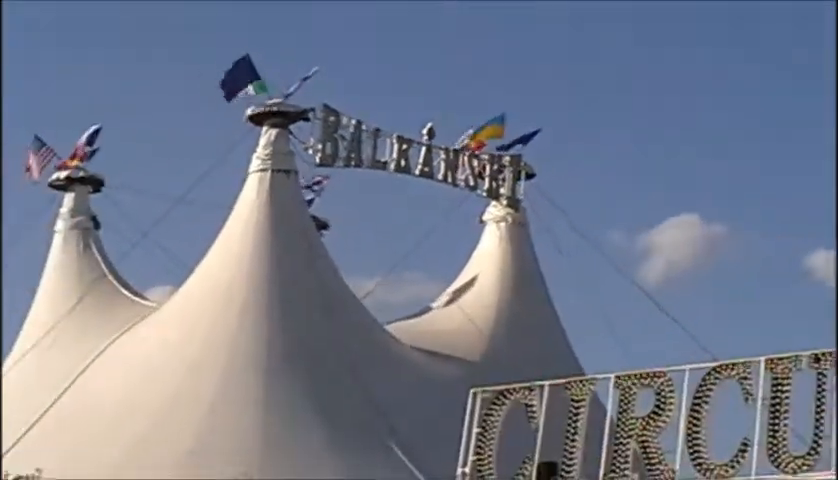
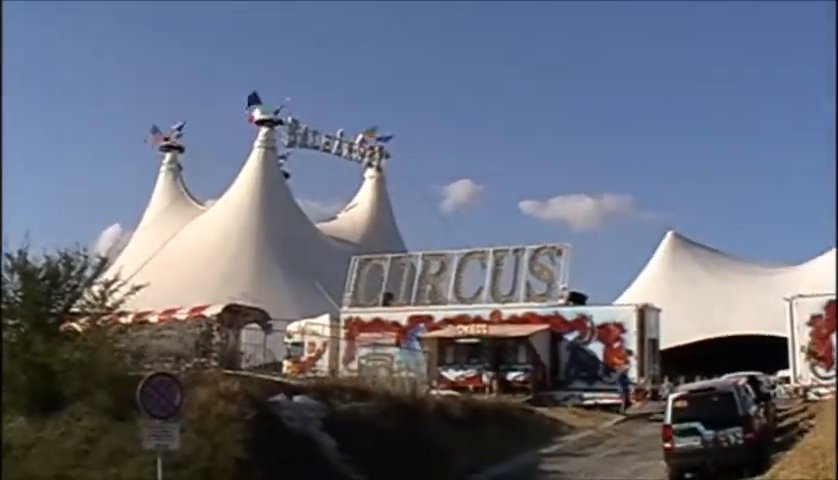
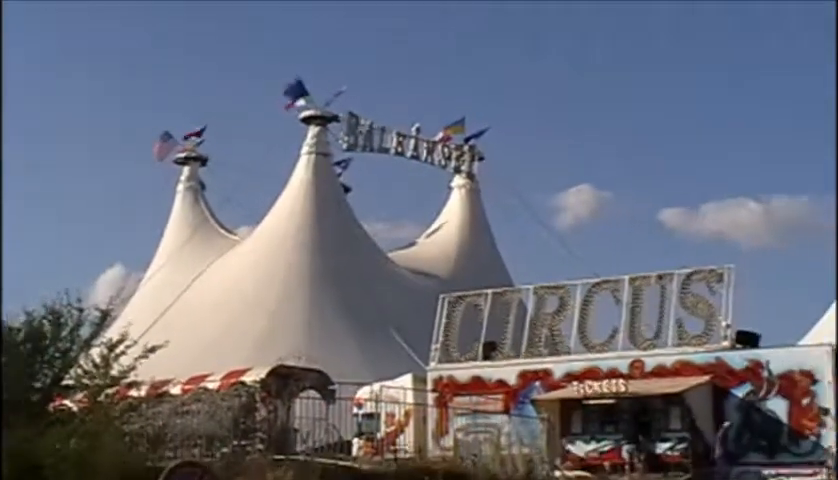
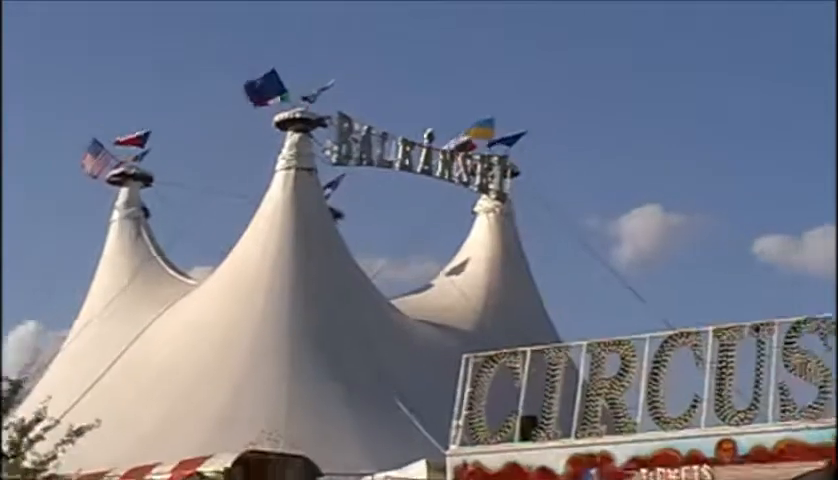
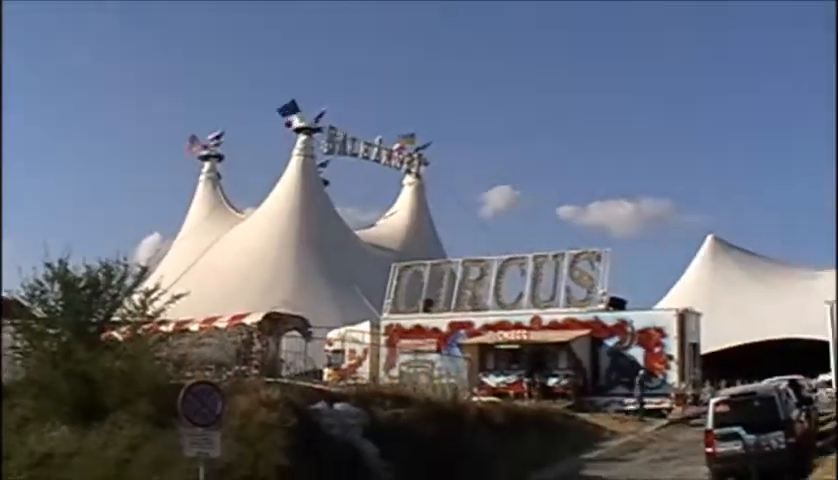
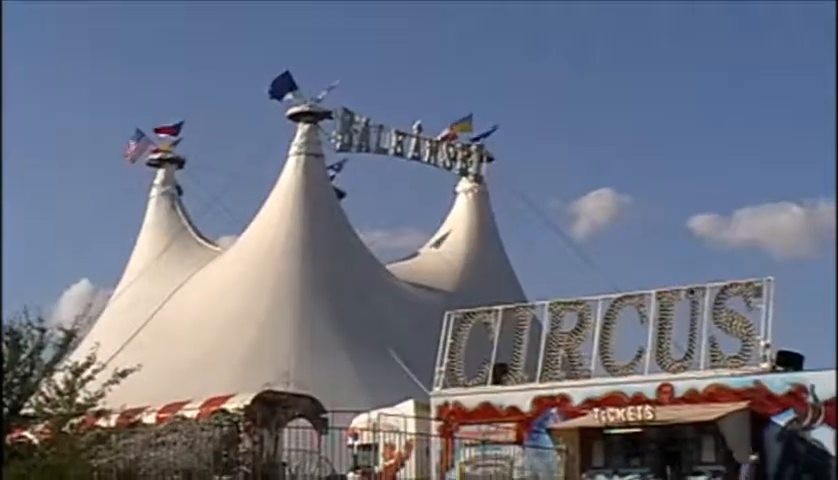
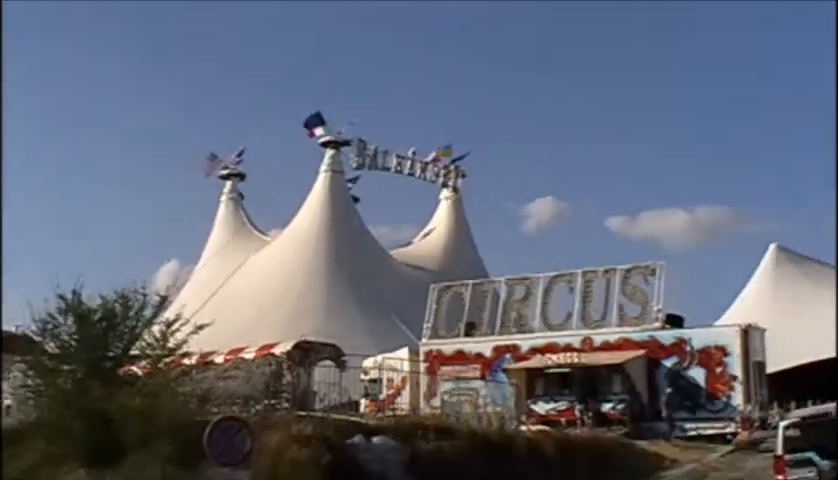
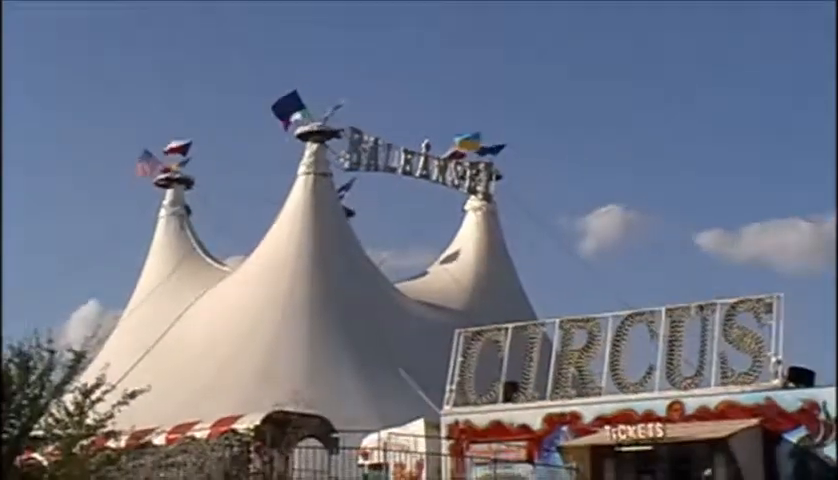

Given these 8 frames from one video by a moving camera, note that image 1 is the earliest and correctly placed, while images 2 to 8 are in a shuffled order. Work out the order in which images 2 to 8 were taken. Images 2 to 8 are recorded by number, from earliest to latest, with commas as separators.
4, 8, 6, 3, 7, 5, 2
